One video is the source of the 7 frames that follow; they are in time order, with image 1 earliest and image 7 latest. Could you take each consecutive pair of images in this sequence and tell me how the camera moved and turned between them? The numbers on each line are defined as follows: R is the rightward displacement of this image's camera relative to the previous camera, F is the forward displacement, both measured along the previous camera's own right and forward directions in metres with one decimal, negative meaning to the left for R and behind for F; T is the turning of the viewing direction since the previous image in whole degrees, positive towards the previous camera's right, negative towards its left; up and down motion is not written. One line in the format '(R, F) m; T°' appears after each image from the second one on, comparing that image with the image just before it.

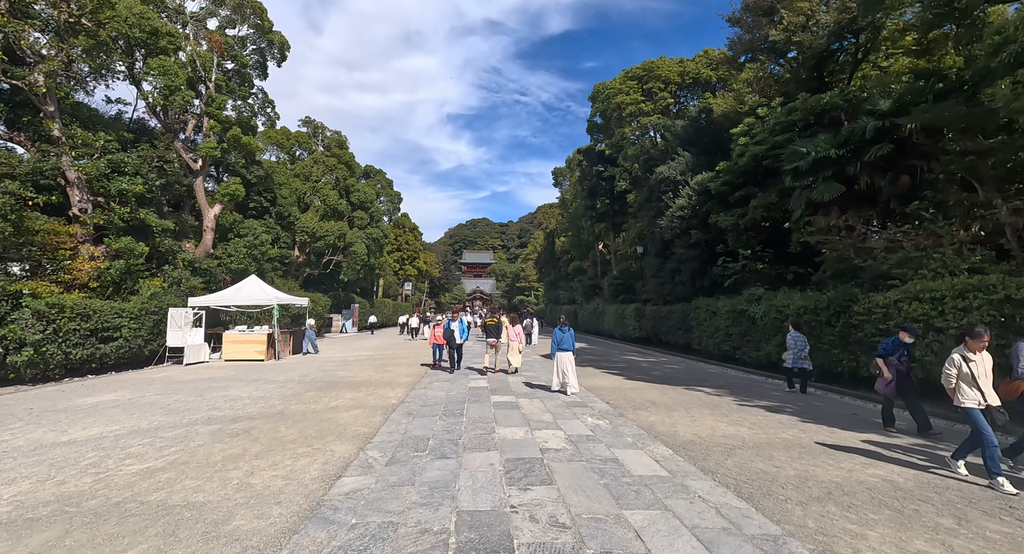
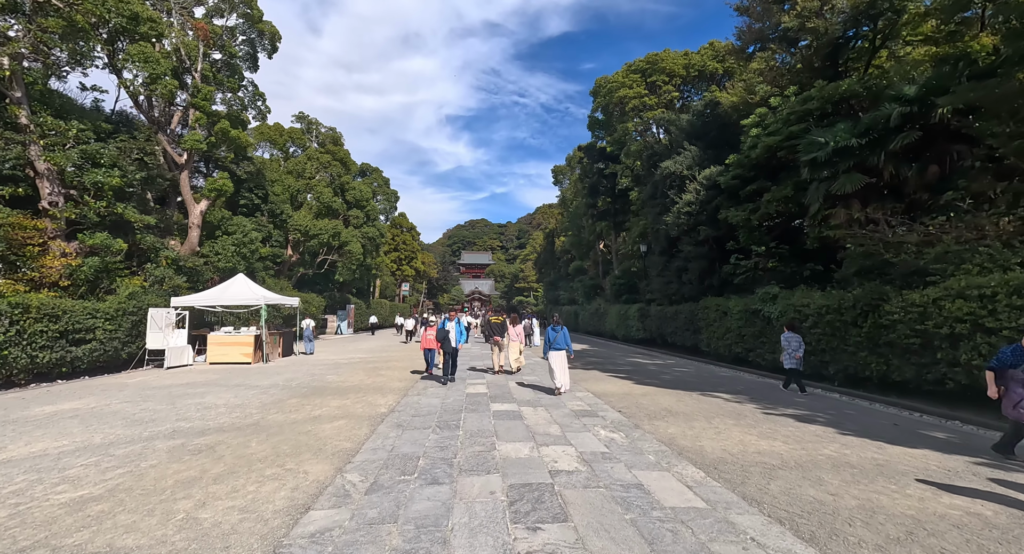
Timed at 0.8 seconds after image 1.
(0.0, +0.7) m; 0°
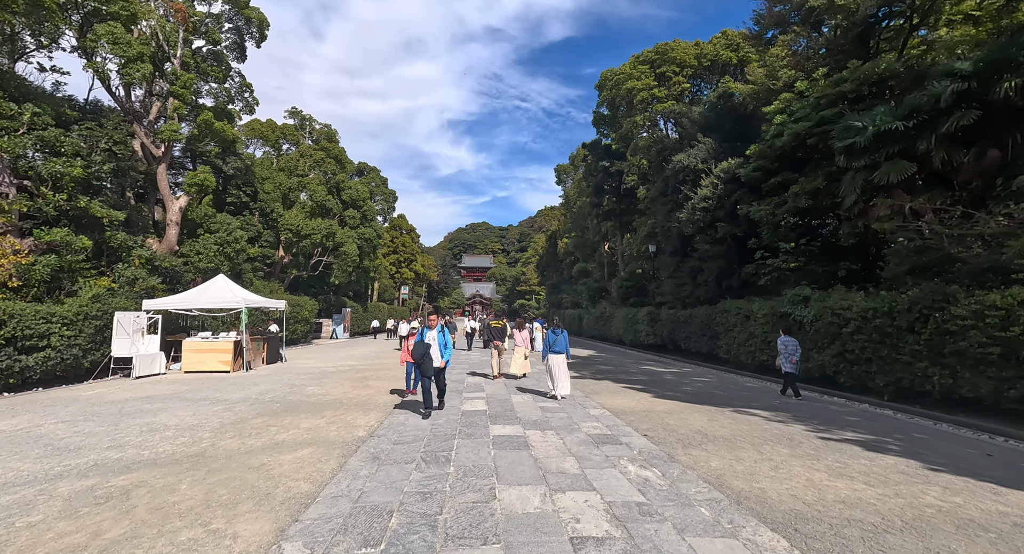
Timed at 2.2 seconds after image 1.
(0.0, +1.2) m; 0°
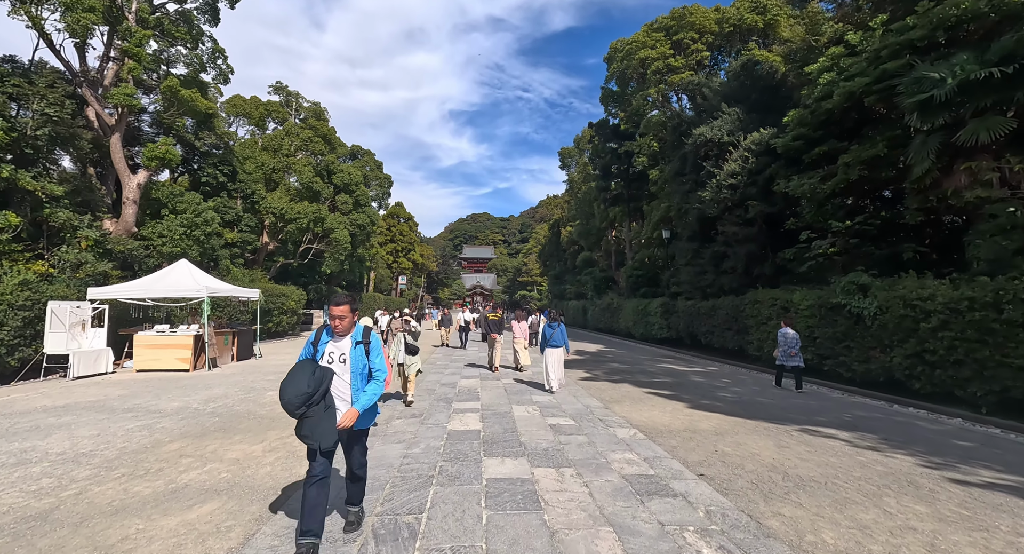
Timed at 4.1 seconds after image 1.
(0.0, +1.8) m; 0°
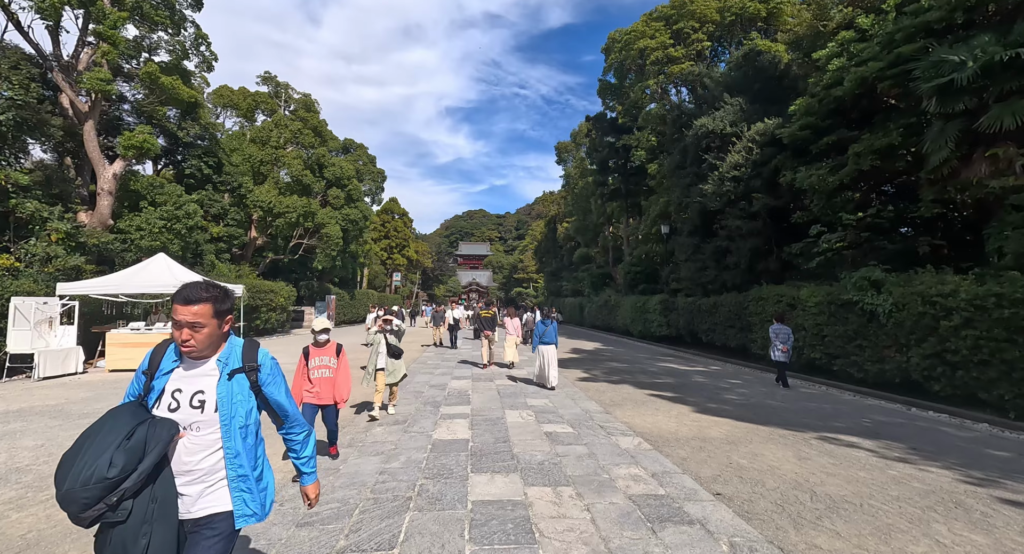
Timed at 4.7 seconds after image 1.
(0.0, +0.5) m; 0°
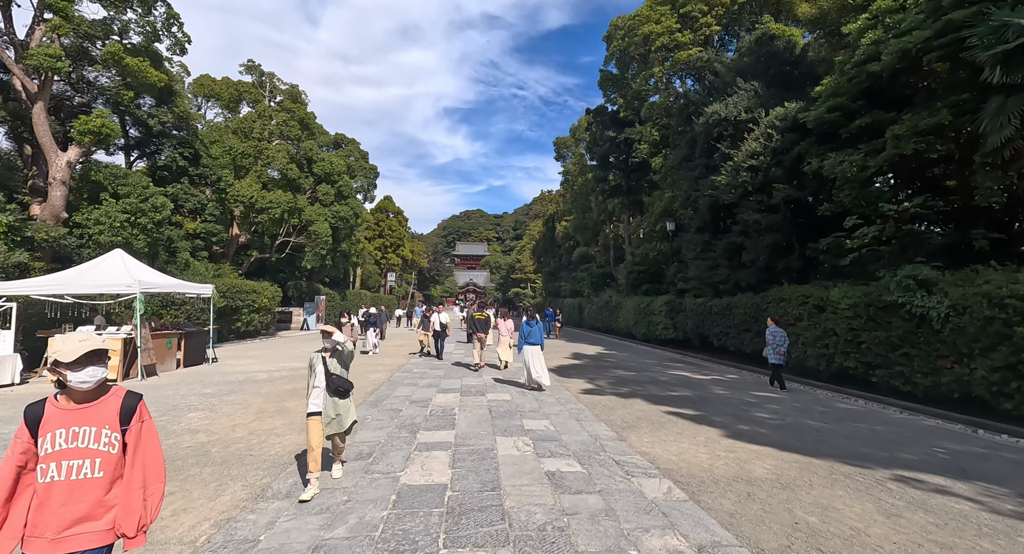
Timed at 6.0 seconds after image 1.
(+0.1, +1.2) m; 0°
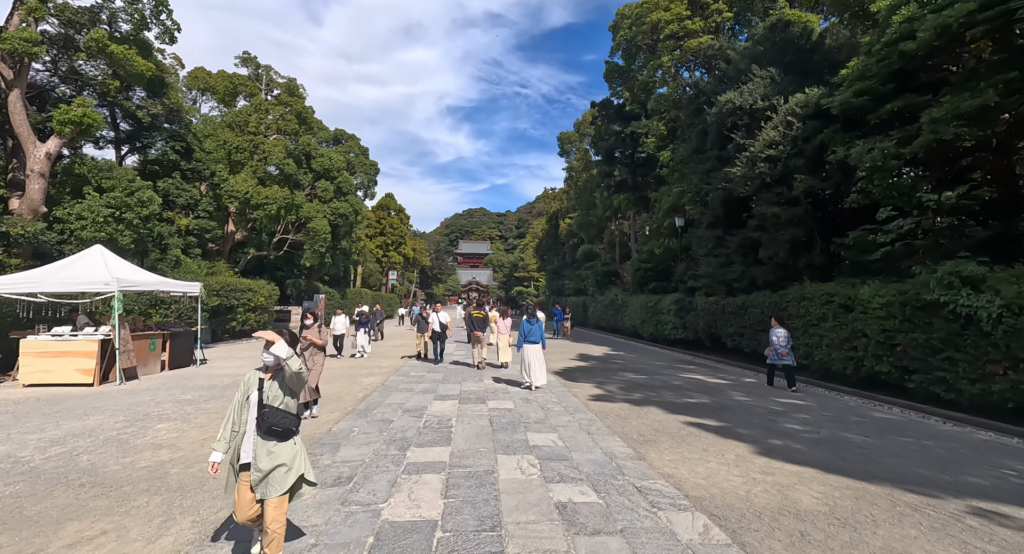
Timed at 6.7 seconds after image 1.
(0.0, +0.7) m; 0°
